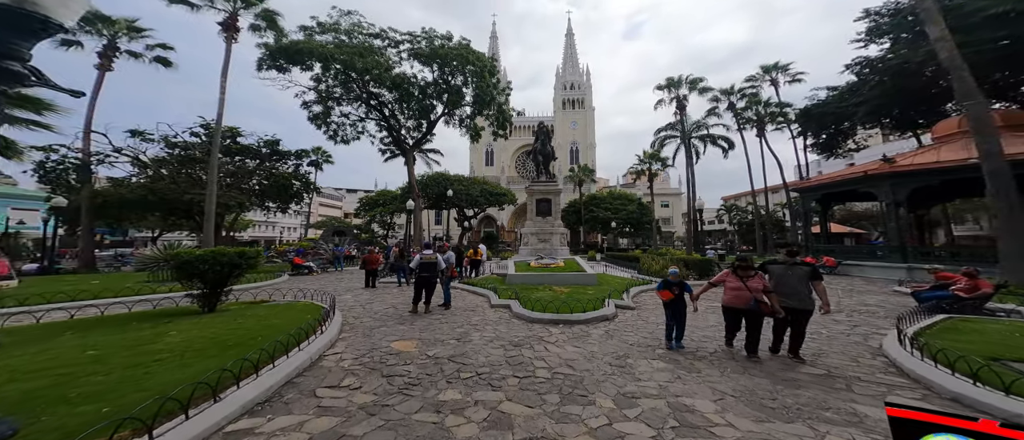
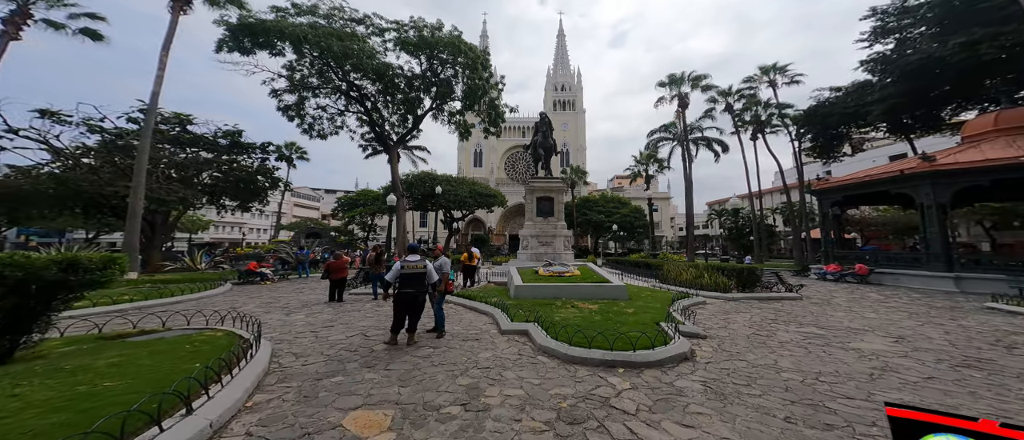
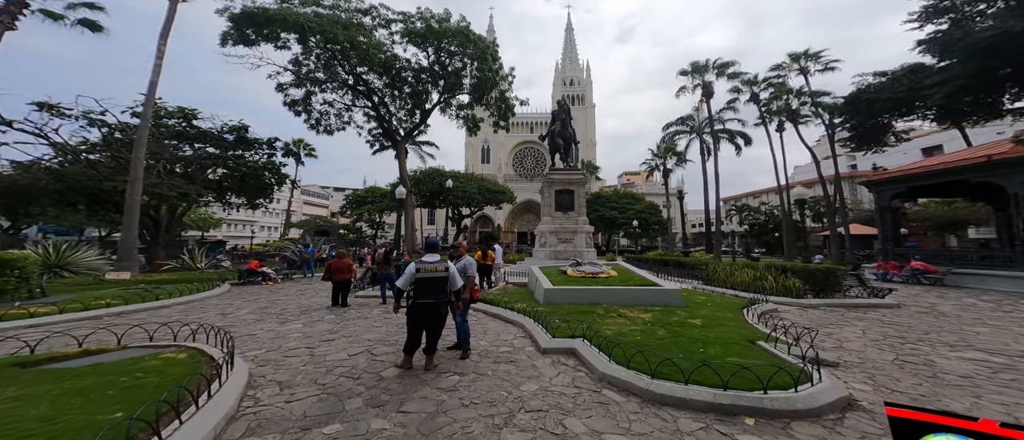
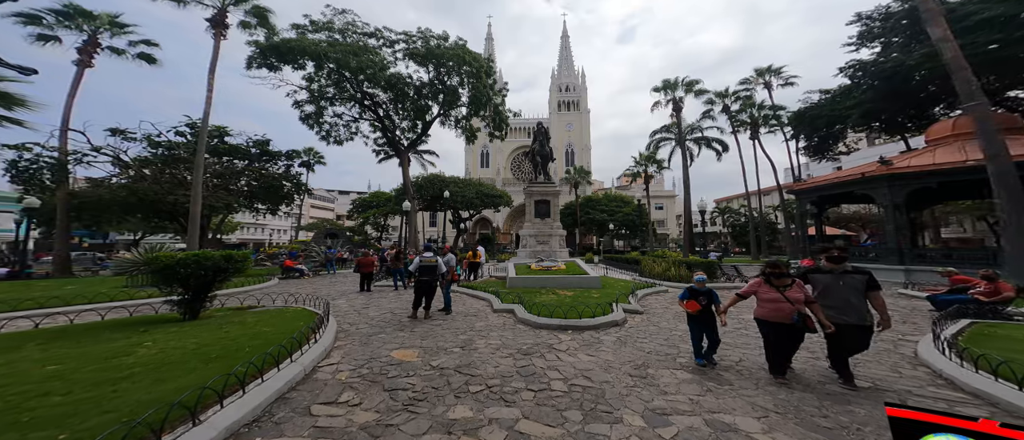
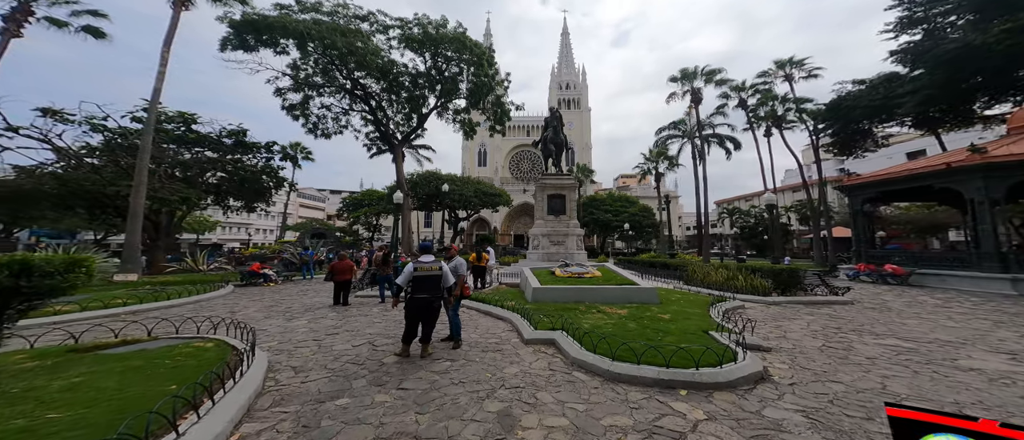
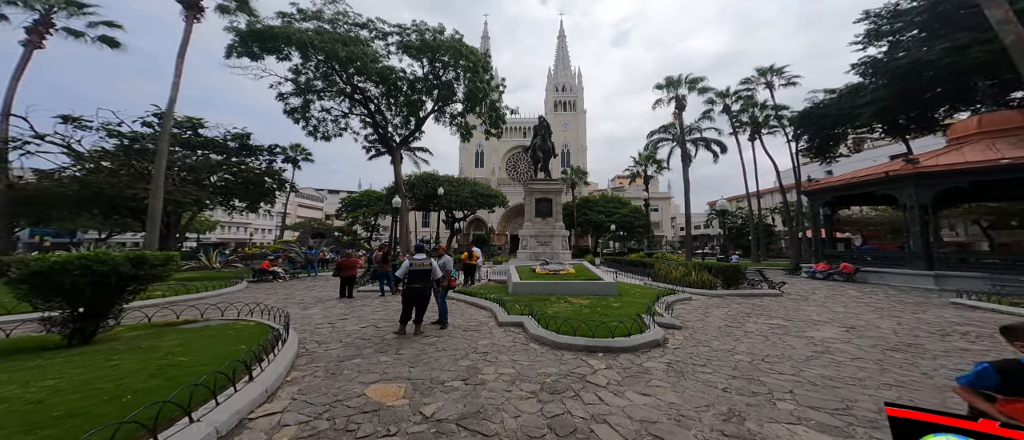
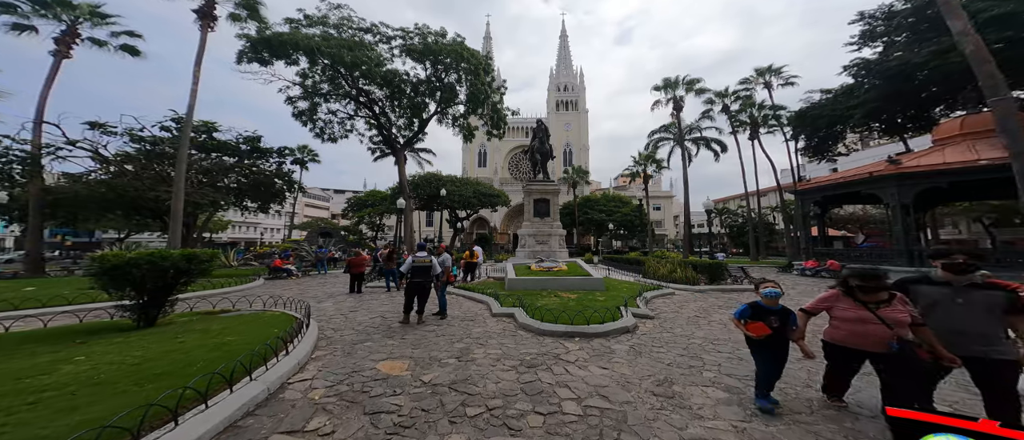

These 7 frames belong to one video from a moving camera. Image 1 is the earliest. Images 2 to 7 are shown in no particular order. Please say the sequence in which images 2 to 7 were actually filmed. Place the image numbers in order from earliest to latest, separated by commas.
4, 7, 6, 2, 5, 3
